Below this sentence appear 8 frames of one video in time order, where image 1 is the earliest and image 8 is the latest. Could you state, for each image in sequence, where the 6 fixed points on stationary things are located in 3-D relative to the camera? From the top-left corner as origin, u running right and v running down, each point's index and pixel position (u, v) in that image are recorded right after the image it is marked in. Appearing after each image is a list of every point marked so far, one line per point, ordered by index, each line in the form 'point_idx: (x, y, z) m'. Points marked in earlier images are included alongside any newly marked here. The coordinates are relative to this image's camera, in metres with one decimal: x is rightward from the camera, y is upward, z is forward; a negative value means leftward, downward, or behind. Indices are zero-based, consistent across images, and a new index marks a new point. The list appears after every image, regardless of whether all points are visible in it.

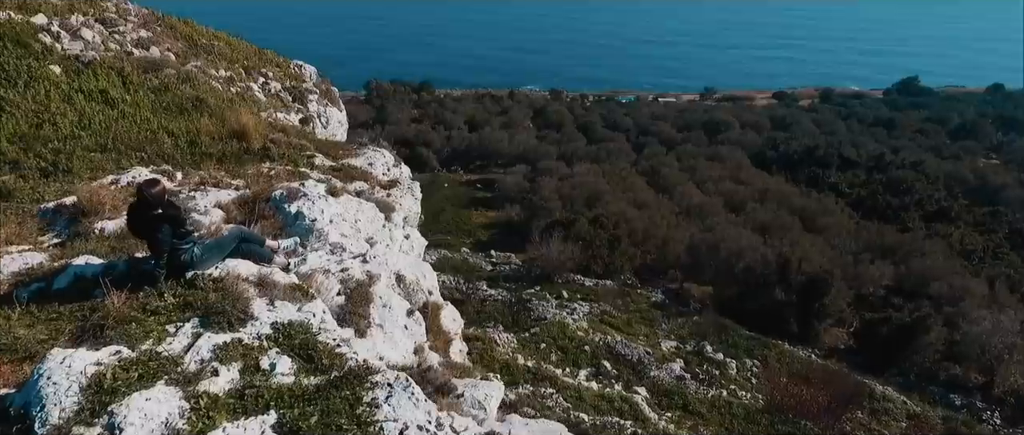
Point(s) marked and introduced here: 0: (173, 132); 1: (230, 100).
0: (-5.4, +1.4, +9.7) m
1: (-5.5, +2.3, +12.1) m
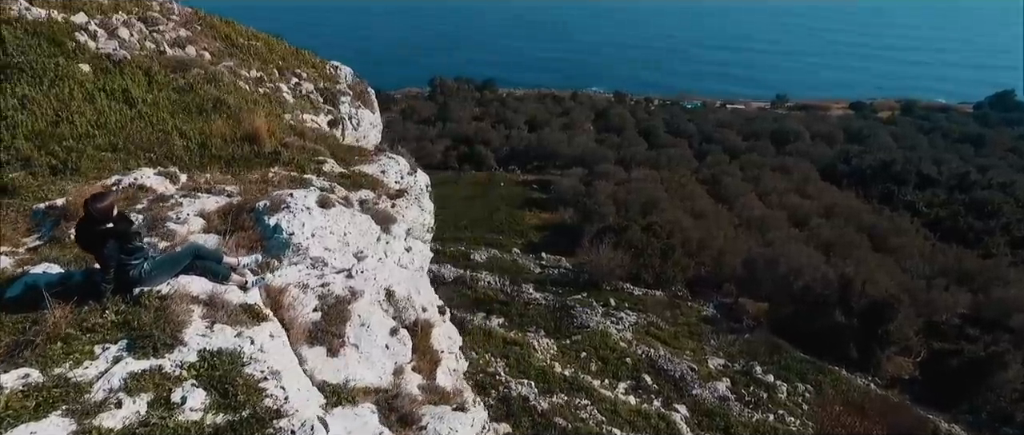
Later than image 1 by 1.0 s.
0: (-5.2, +1.4, +9.8) m
1: (-5.1, +2.3, +12.2) m
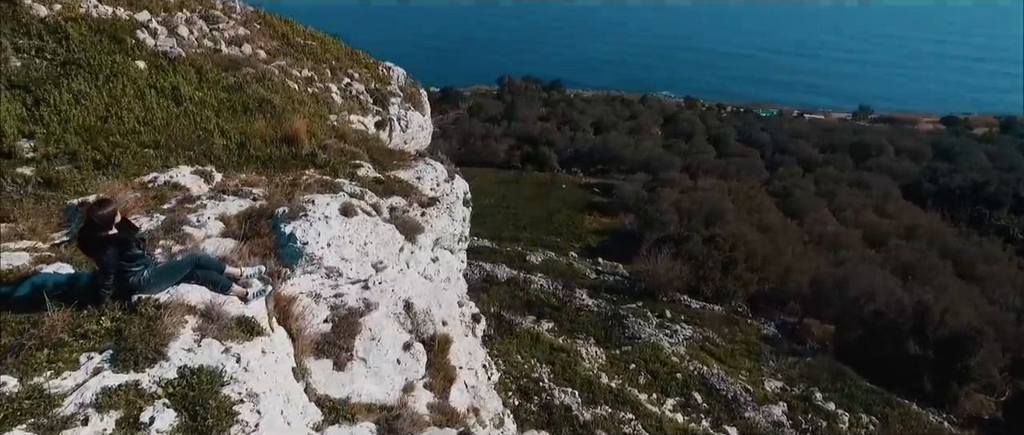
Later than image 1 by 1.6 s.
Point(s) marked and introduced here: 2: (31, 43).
0: (-4.6, +1.4, +10.0) m
1: (-4.2, +2.3, +12.4) m
2: (-7.8, +2.8, +9.9) m
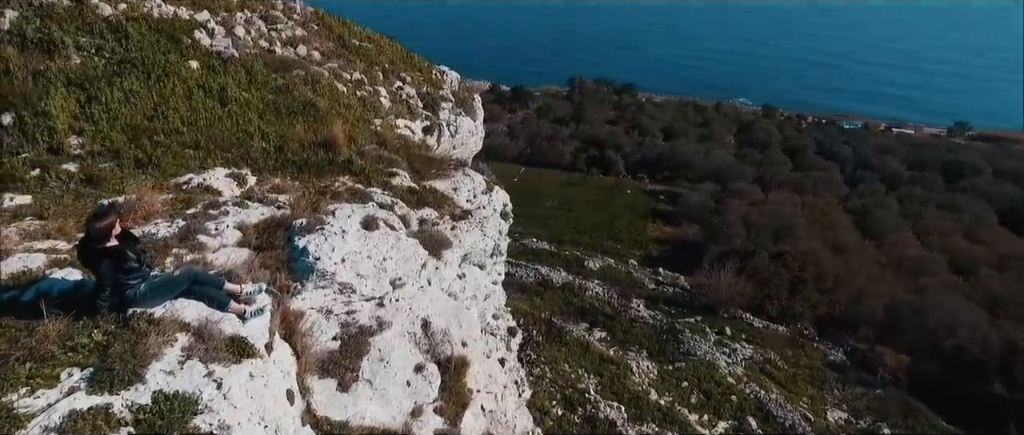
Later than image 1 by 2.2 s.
0: (-4.0, +1.4, +10.1) m
1: (-3.3, +2.2, +12.4) m
2: (-7.1, +2.9, +10.3) m
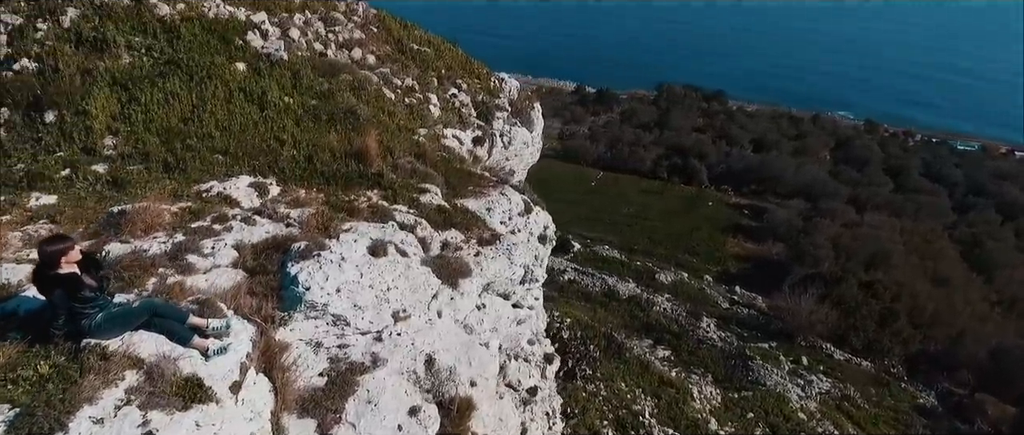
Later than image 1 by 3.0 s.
0: (-3.4, +1.2, +9.8) m
1: (-2.4, +2.0, +12.1) m
2: (-6.3, +3.0, +10.4) m
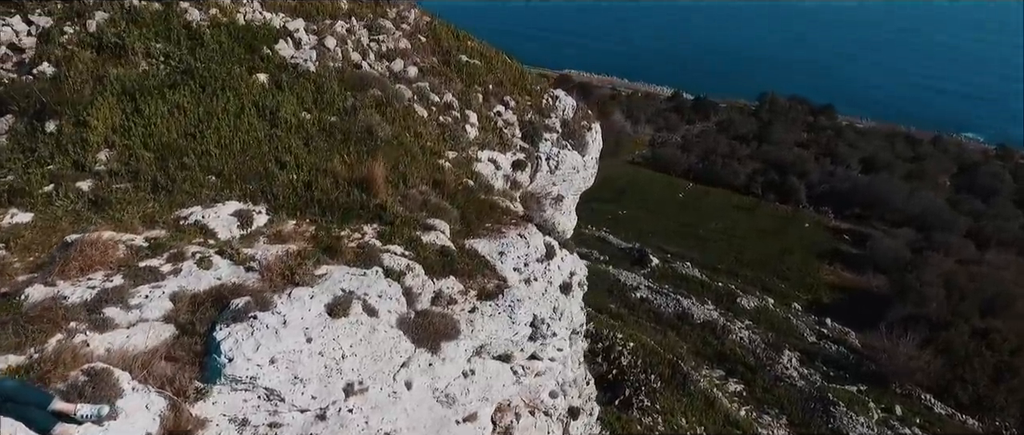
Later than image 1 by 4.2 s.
0: (-3.1, +0.8, +9.1) m
1: (-1.7, +1.5, +11.2) m
2: (-5.7, +2.8, +10.1) m
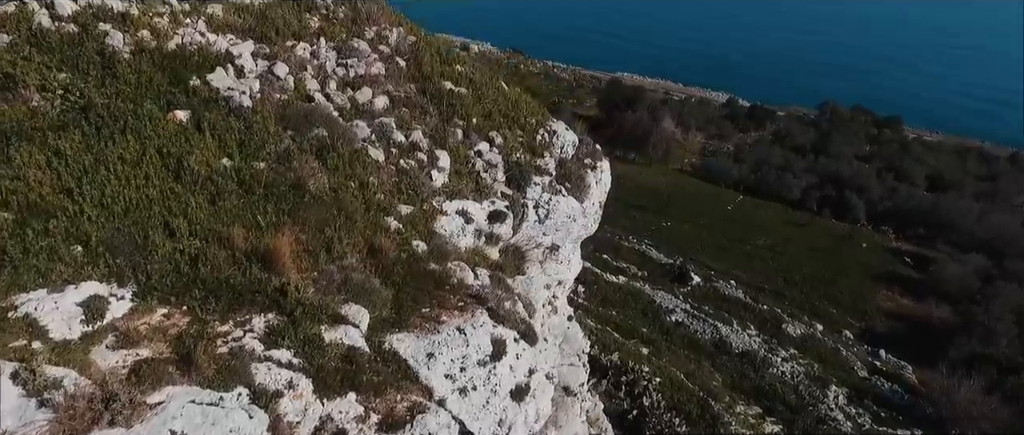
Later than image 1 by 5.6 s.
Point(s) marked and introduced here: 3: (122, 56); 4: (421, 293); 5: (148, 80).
0: (-3.8, -0.2, +7.4) m
1: (-2.3, +0.5, +9.4) m
2: (-6.3, +1.9, +8.6) m
3: (-5.9, +2.4, +9.2) m
4: (-1.2, -1.0, +8.1) m
5: (-5.4, +2.0, +9.1) m
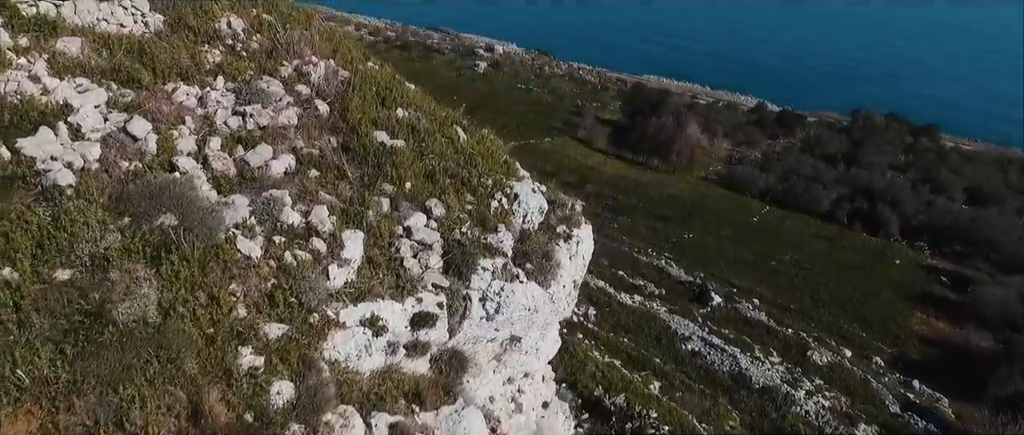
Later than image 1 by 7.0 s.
0: (-4.9, -1.5, +4.9) m
1: (-3.3, -0.9, +6.8) m
2: (-7.3, +0.6, +6.2) m
3: (-6.8, +1.1, +6.7) m
4: (-2.3, -2.4, +5.4) m
5: (-6.4, +0.7, +6.6) m
